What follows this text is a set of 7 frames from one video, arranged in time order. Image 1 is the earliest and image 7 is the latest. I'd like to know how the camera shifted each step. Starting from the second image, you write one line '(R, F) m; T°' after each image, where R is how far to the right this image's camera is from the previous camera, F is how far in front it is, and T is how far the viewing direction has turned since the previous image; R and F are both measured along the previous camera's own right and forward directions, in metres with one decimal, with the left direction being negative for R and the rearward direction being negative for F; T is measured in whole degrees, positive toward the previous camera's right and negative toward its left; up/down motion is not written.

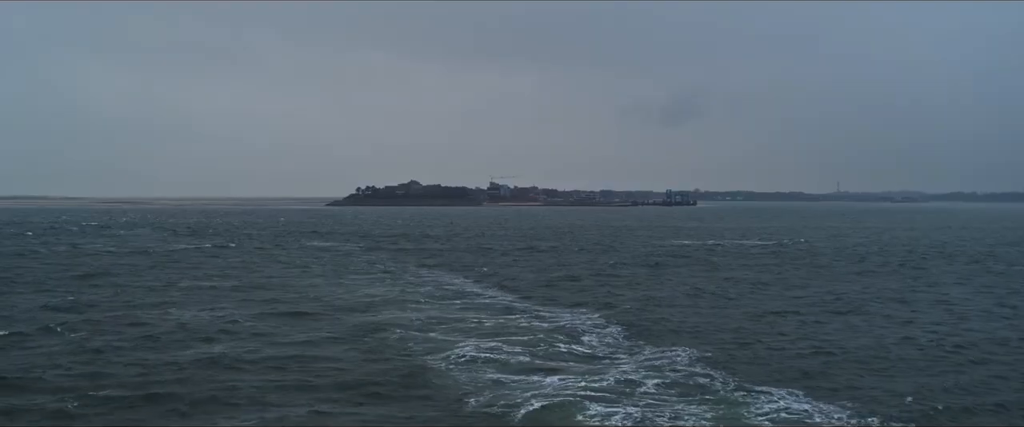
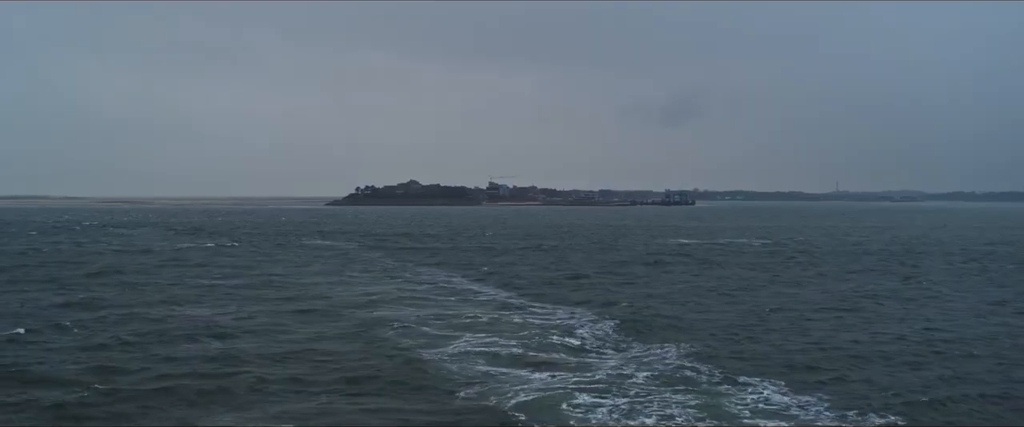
(-5.1, +5.1) m; 0°
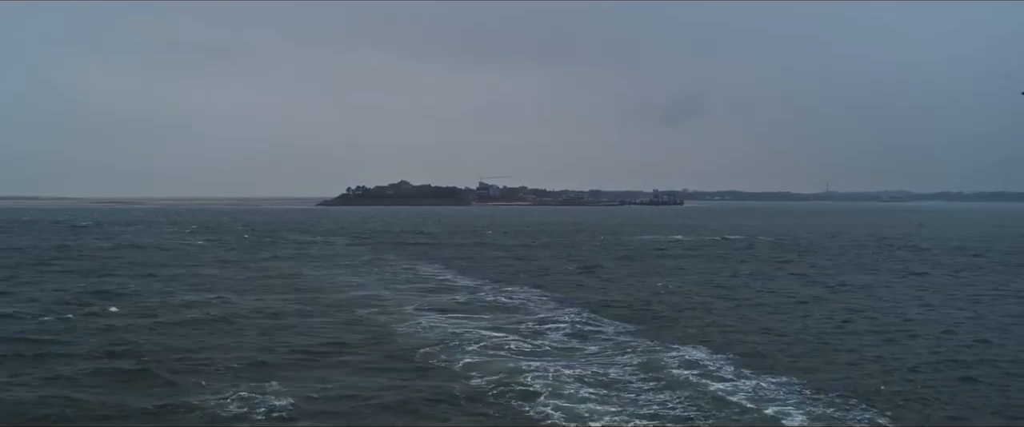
(+1.5, -1.2) m; 0°
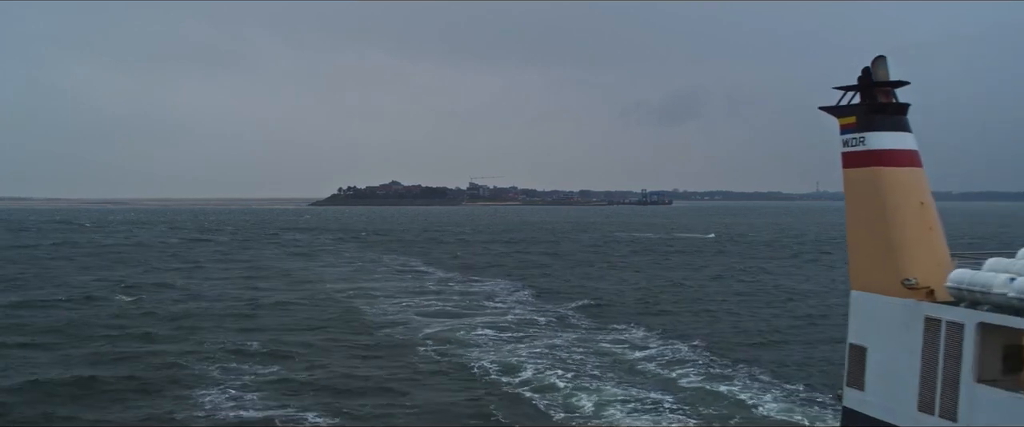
(+1.3, -2.3) m; 0°
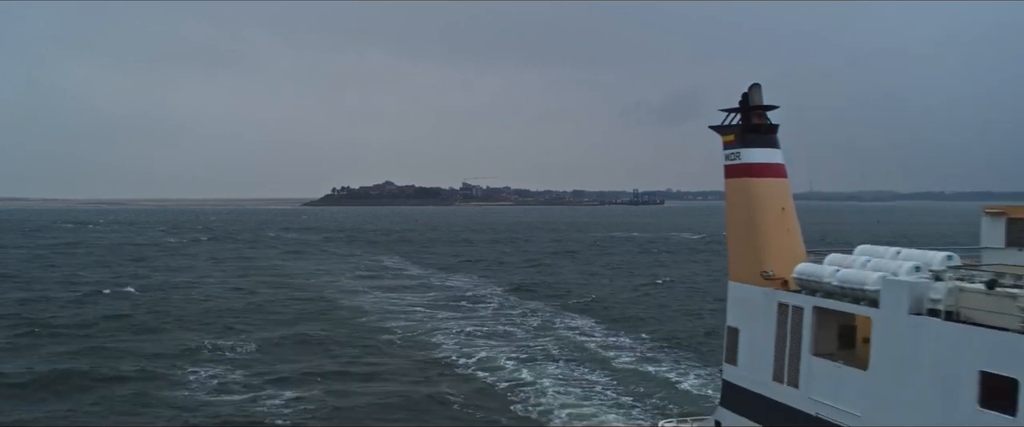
(+1.0, -1.3) m; 0°
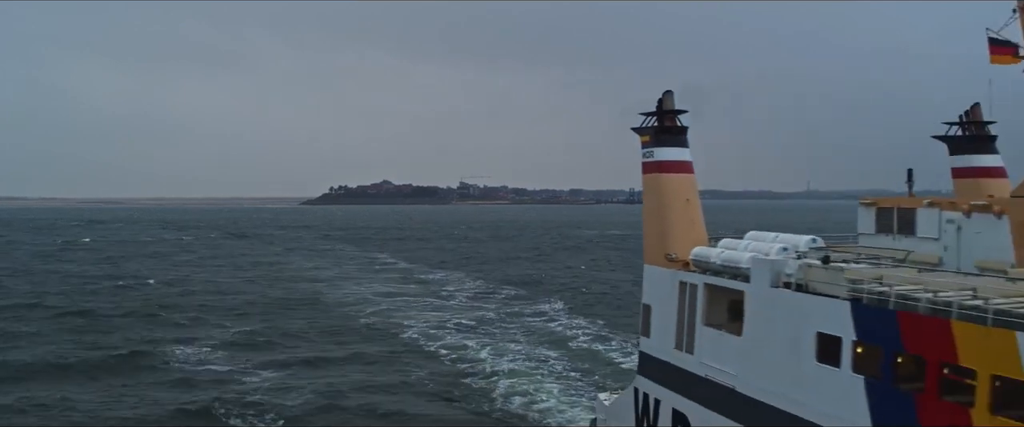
(+0.5, -0.7) m; 0°
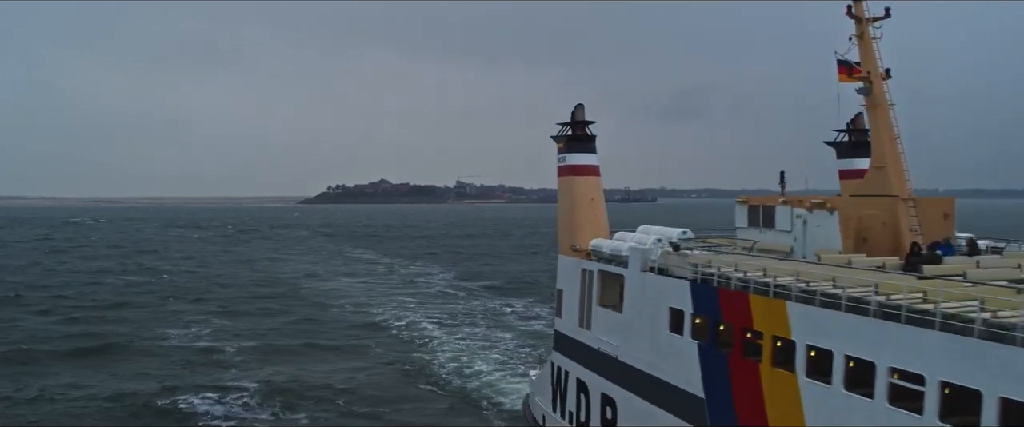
(+0.6, -1.0) m; 0°
